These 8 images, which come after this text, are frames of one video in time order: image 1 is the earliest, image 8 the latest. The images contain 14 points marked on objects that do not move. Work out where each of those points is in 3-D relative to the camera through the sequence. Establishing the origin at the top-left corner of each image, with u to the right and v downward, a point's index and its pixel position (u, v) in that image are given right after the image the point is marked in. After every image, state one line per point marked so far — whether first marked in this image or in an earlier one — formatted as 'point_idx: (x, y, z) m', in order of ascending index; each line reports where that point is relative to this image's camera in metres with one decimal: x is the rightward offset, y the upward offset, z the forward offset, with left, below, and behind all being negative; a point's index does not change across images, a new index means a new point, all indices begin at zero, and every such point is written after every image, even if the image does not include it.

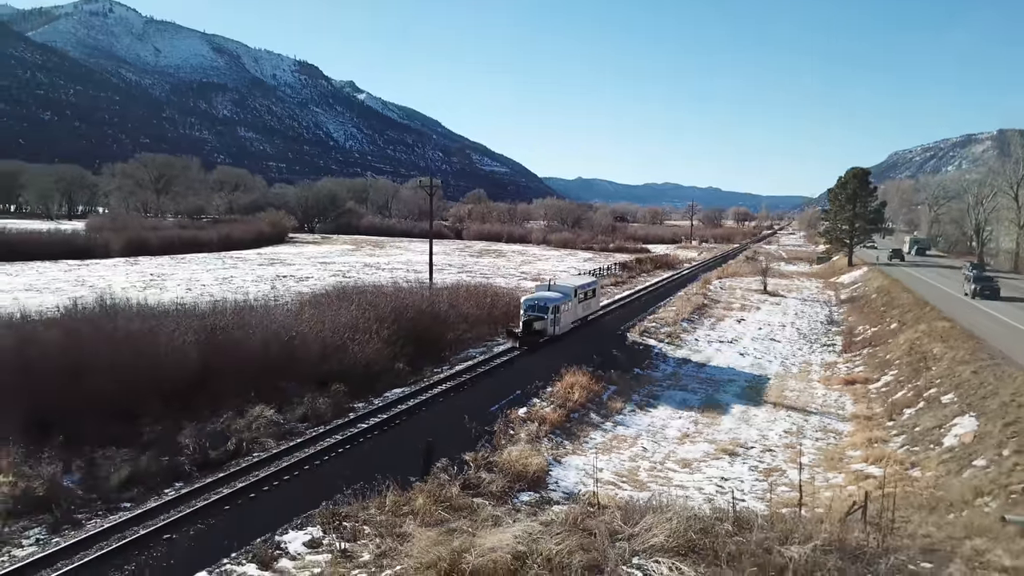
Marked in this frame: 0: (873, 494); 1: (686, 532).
0: (+6.4, -3.5, +14.2) m
1: (+2.4, -3.3, +11.0) m
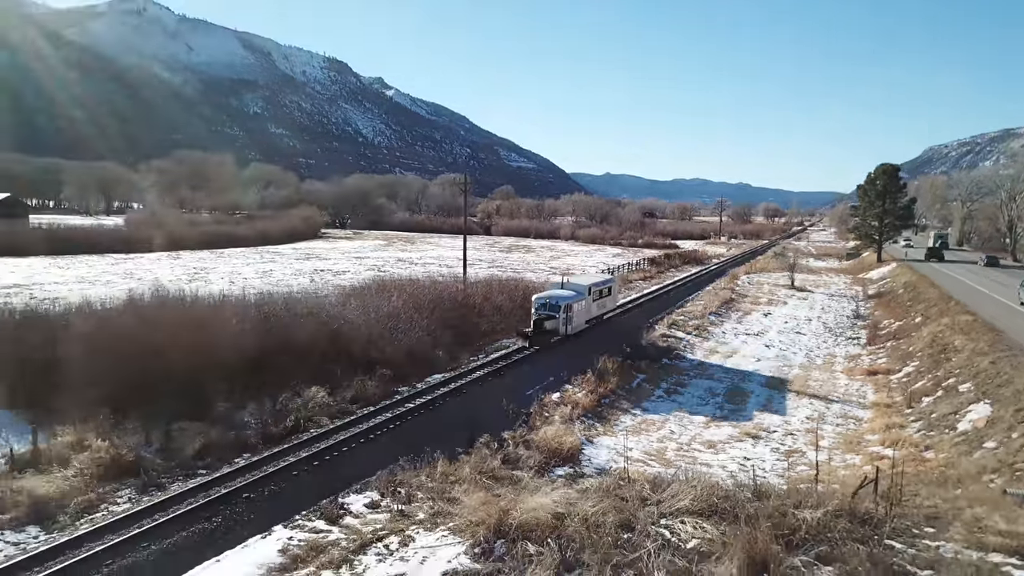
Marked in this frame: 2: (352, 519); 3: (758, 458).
0: (+7.1, -3.3, +15.2) m
1: (+2.9, -3.1, +12.1) m
2: (-2.4, -3.4, +11.8) m
3: (+5.2, -3.4, +16.8) m
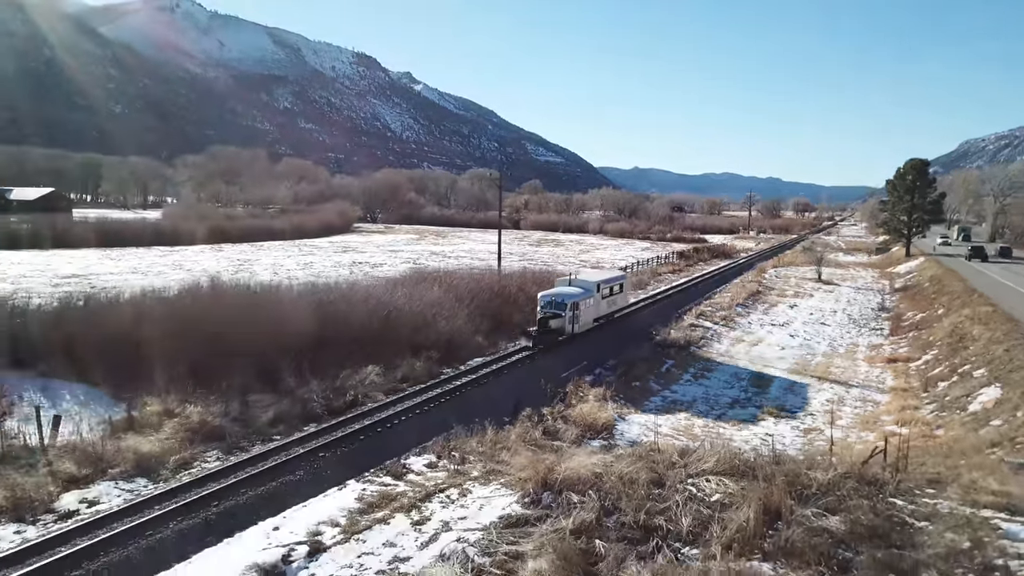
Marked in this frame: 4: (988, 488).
0: (+7.9, -3.1, +16.5) m
1: (+3.7, -2.9, +13.6) m
2: (-1.6, -3.1, +13.4) m
3: (+6.0, -3.2, +18.1) m
4: (+7.5, -3.1, +12.6) m
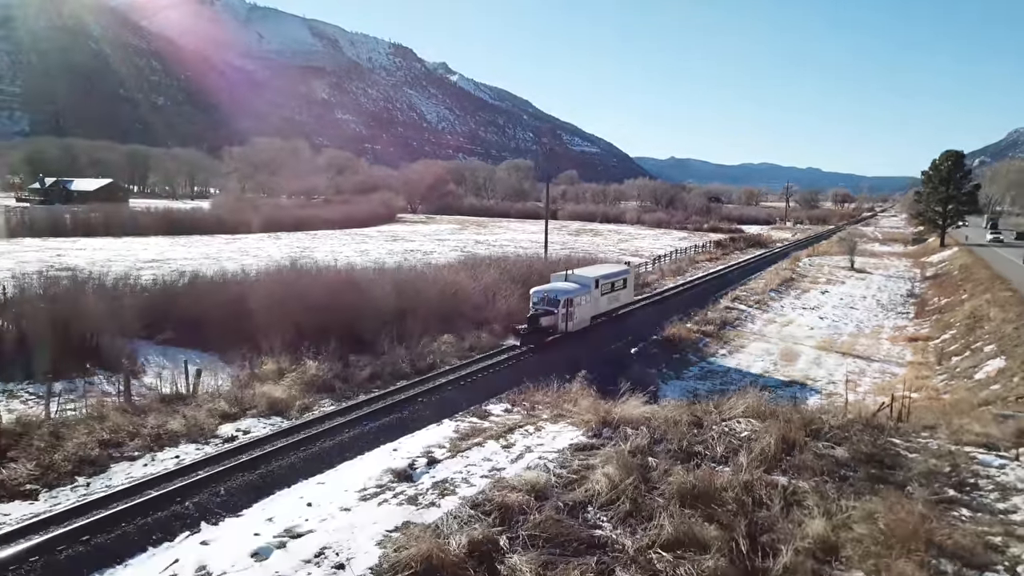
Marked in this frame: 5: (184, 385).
0: (+9.3, -2.6, +19.1) m
1: (+5.0, -2.4, +16.4) m
2: (-0.4, -2.6, +16.4) m
3: (+7.5, -2.7, +20.8) m
4: (+8.7, -2.7, +15.2) m
5: (-7.3, -2.1, +18.1) m
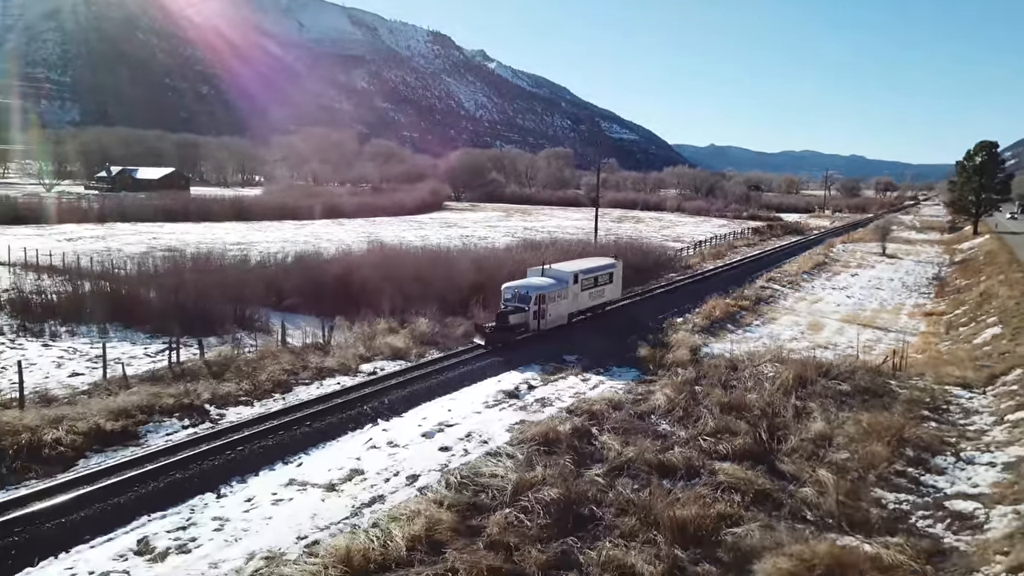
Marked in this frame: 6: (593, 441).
0: (+11.3, -2.0, +23.0) m
1: (+6.8, -1.8, +20.4) m
2: (+1.5, -1.9, +20.7) m
3: (+9.6, -2.0, +24.8) m
4: (+10.5, -2.1, +19.1) m
5: (-5.4, -1.3, +22.8) m
6: (+1.4, -2.6, +13.9) m
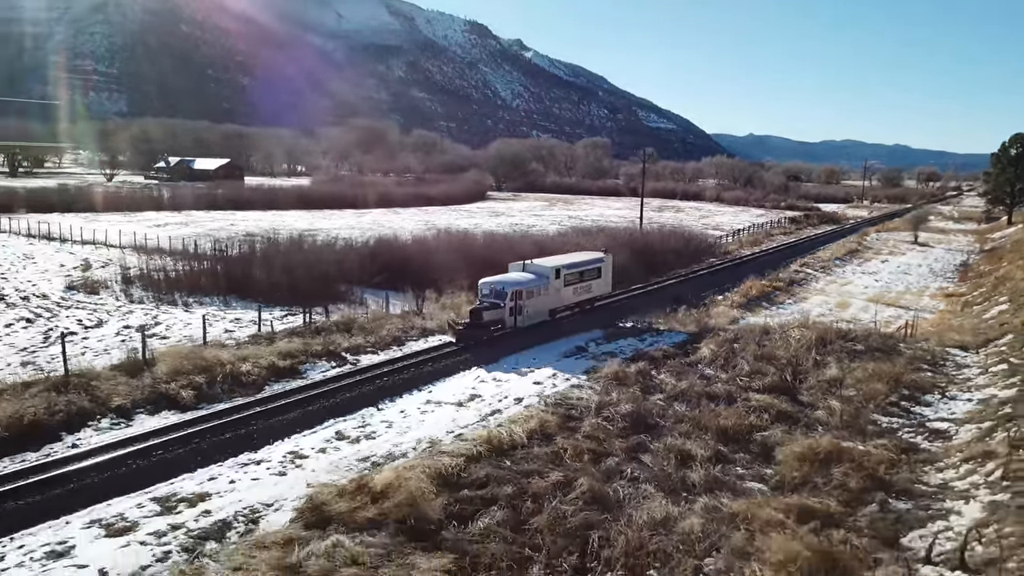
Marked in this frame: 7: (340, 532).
0: (+13.4, -1.3, +26.5) m
1: (+8.8, -1.1, +24.1) m
2: (+3.5, -1.2, +24.6) m
3: (+11.7, -1.3, +28.3) m
4: (+12.4, -1.5, +22.6) m
5: (-3.3, -0.6, +27.0) m
6: (+3.1, -2.0, +17.8) m
7: (-2.1, -3.0, +10.1) m
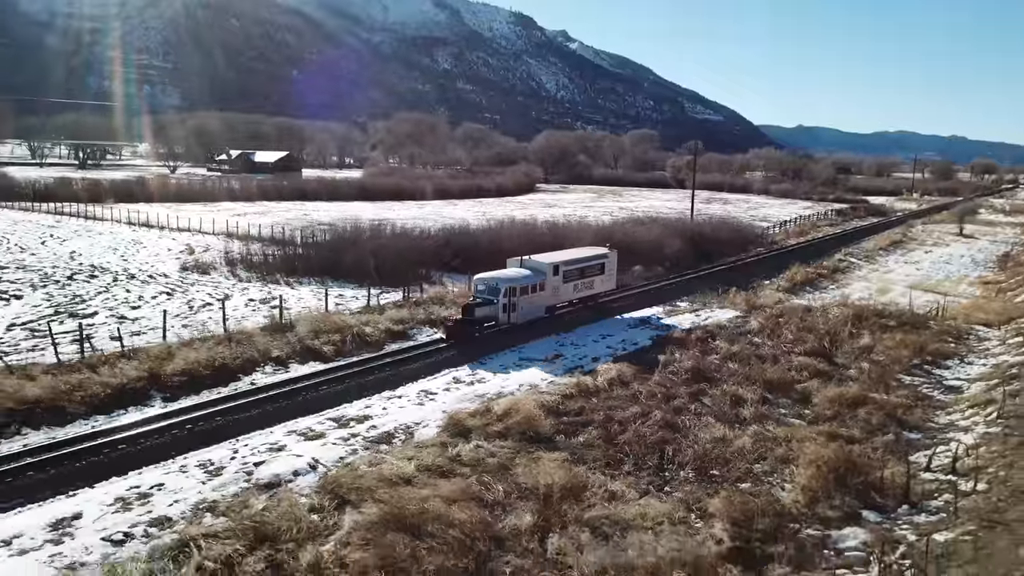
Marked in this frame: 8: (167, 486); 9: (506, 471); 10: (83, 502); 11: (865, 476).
0: (+15.8, -0.8, +29.1) m
1: (+11.1, -0.6, +26.9) m
2: (+5.9, -0.6, +27.7) m
3: (+14.3, -0.7, +31.0) m
4: (+14.7, -1.0, +25.3) m
5: (-0.8, +0.1, +30.4) m
6: (+5.1, -1.5, +21.0) m
7: (-0.6, -2.5, +13.6) m
8: (-5.0, -2.9, +11.9) m
9: (-0.1, -2.8, +12.3) m
10: (-5.9, -3.0, +11.2) m
11: (+5.3, -2.9, +12.3) m
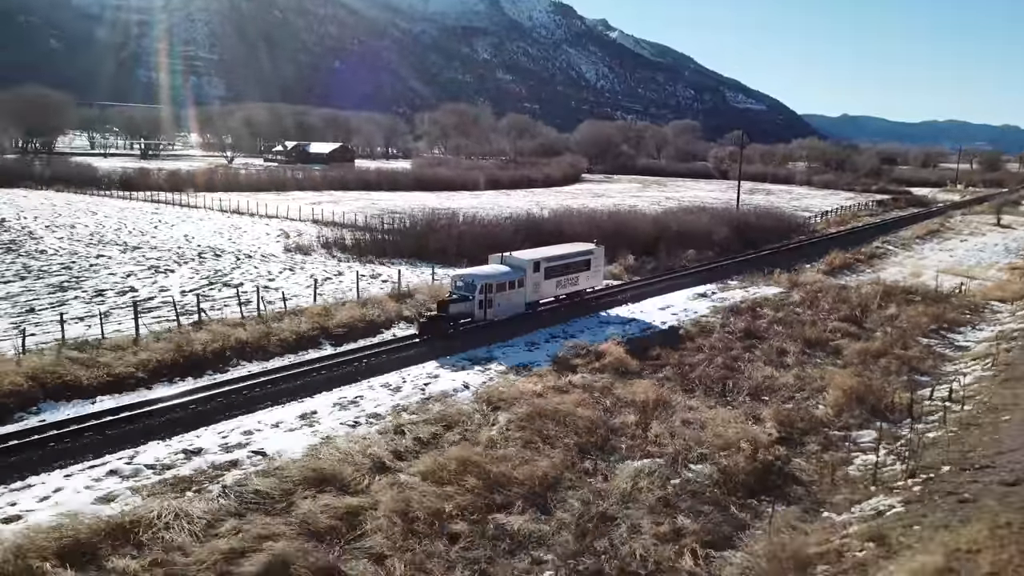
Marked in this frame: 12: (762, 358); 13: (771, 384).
0: (+18.7, -0.1, +32.7) m
1: (+13.9, +0.2, +30.7) m
2: (+8.7, +0.1, +31.8) m
3: (+17.2, 0.0, +34.6) m
4: (+17.4, -0.3, +28.9) m
5: (+2.2, +1.0, +34.7) m
6: (+7.6, -0.8, +25.1) m
7: (+1.6, -1.9, +17.9) m
8: (-2.9, -2.2, +16.4) m
9: (+2.0, -2.1, +16.7) m
10: (-3.9, -2.3, +15.8) m
11: (+7.4, -2.3, +16.4) m
12: (+6.1, -1.7, +19.8) m
13: (+5.6, -2.1, +17.7) m
